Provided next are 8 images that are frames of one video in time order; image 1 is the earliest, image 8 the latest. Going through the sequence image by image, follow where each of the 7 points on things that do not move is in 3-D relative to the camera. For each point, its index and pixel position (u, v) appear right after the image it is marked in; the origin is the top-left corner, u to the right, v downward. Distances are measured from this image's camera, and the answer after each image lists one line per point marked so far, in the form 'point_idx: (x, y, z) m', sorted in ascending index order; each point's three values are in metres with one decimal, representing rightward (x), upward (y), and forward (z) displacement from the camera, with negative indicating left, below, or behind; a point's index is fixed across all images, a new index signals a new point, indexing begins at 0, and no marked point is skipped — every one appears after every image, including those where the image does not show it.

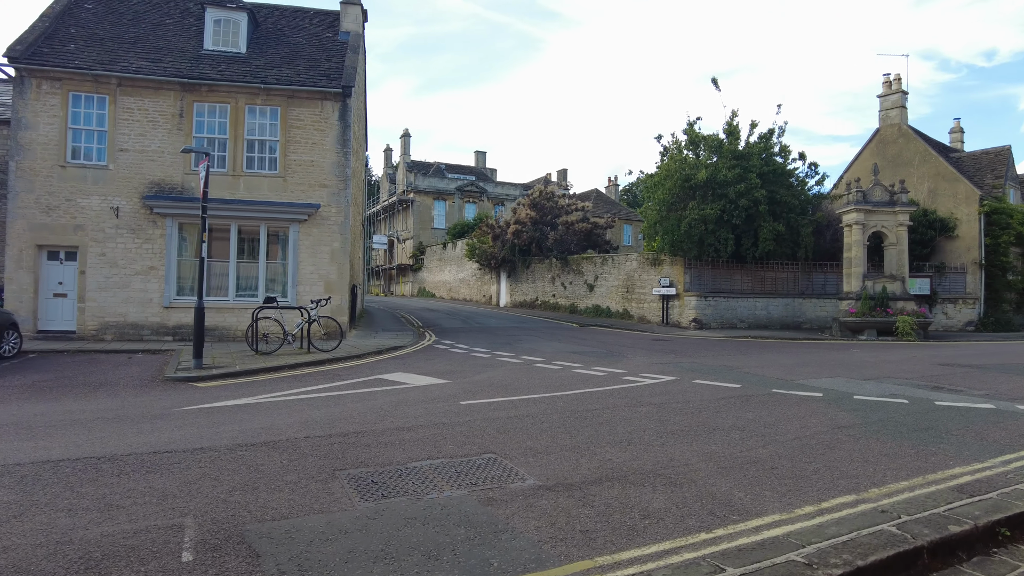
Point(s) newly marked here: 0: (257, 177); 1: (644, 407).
0: (-7.0, +3.0, +18.3) m
1: (+1.7, -1.6, +8.7) m
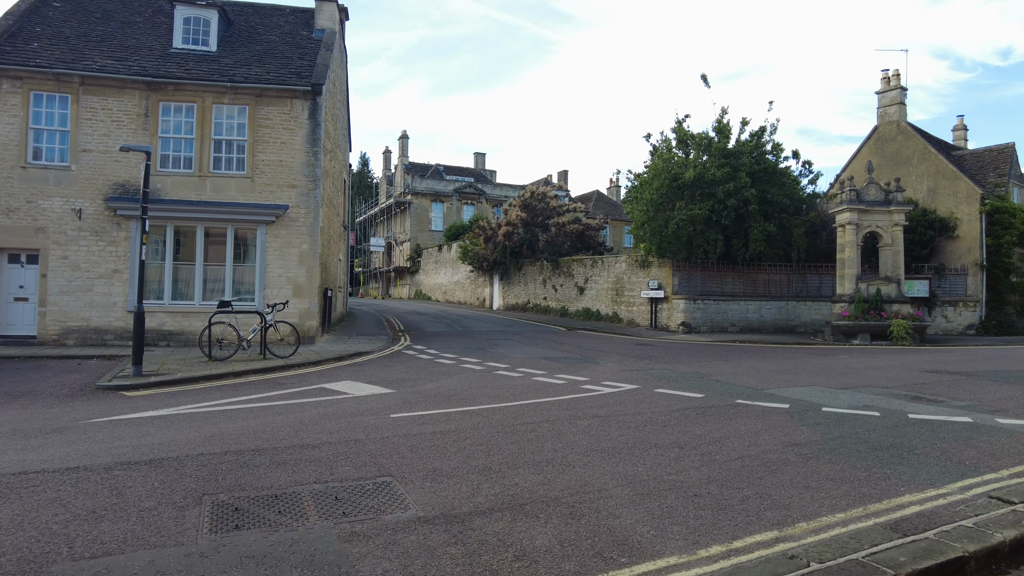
0: (-7.7, +2.9, +17.8) m
1: (+0.9, -1.6, +8.0) m
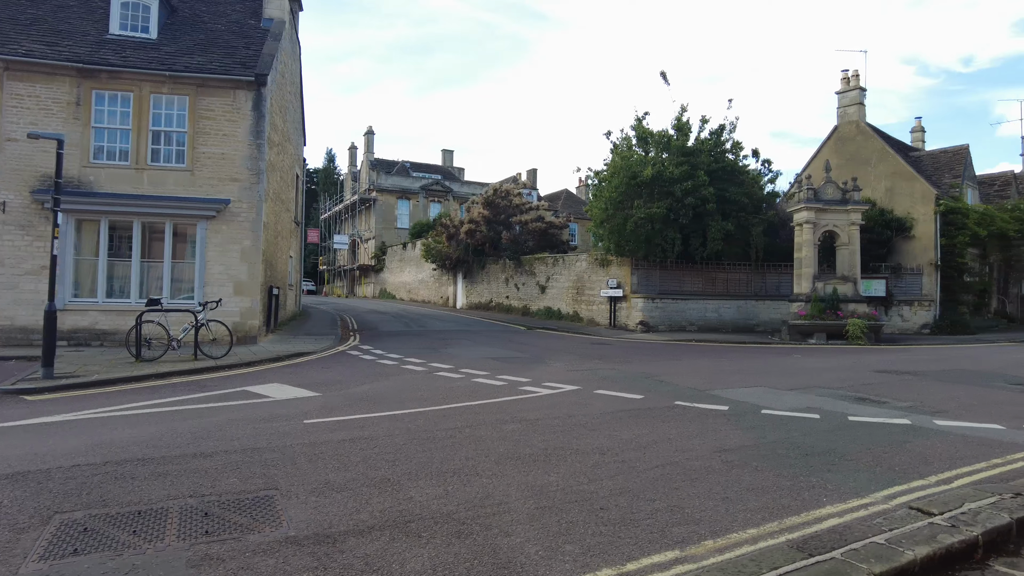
0: (-8.9, +3.0, +17.0) m
1: (0.0, -1.6, +7.6) m
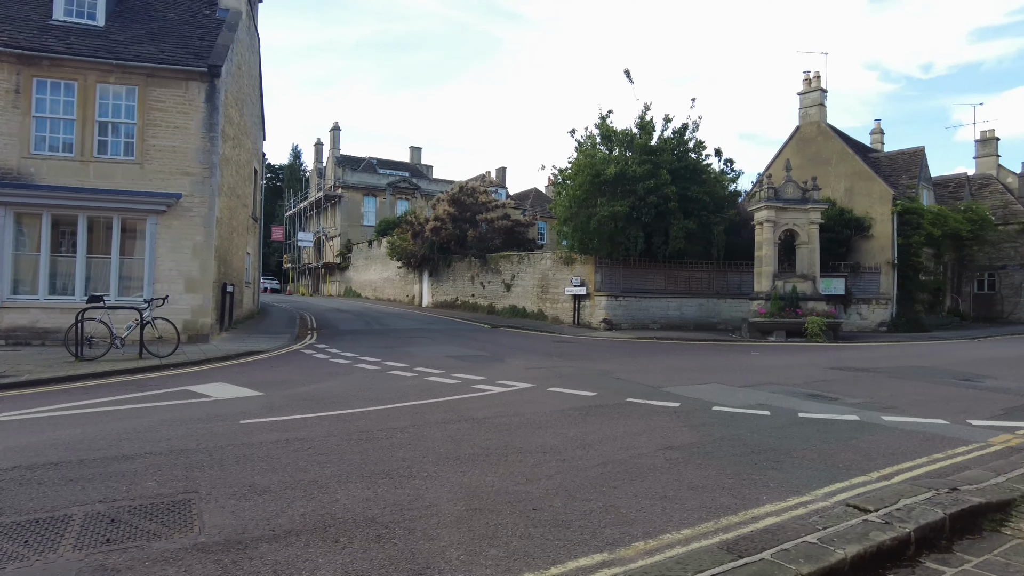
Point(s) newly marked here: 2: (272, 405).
0: (-9.9, +3.1, +16.4) m
1: (-0.6, -1.5, +7.4) m
2: (-3.1, -1.5, +8.6) m
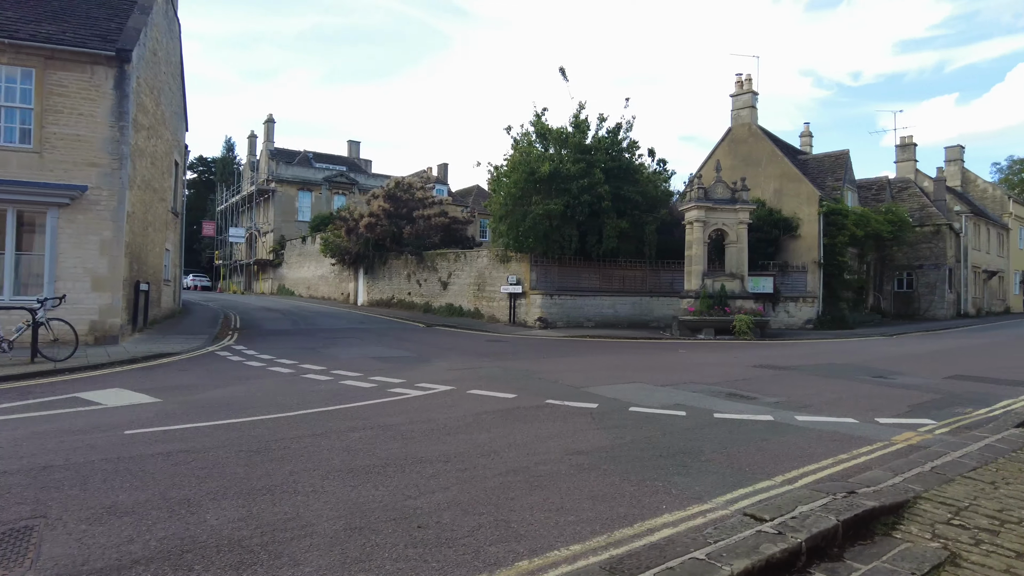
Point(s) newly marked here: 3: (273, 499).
0: (-11.6, +3.1, +15.2) m
1: (-1.6, -1.5, +7.0) m
2: (-4.2, -1.5, +8.1) m
3: (-1.8, -1.5, +4.9) m
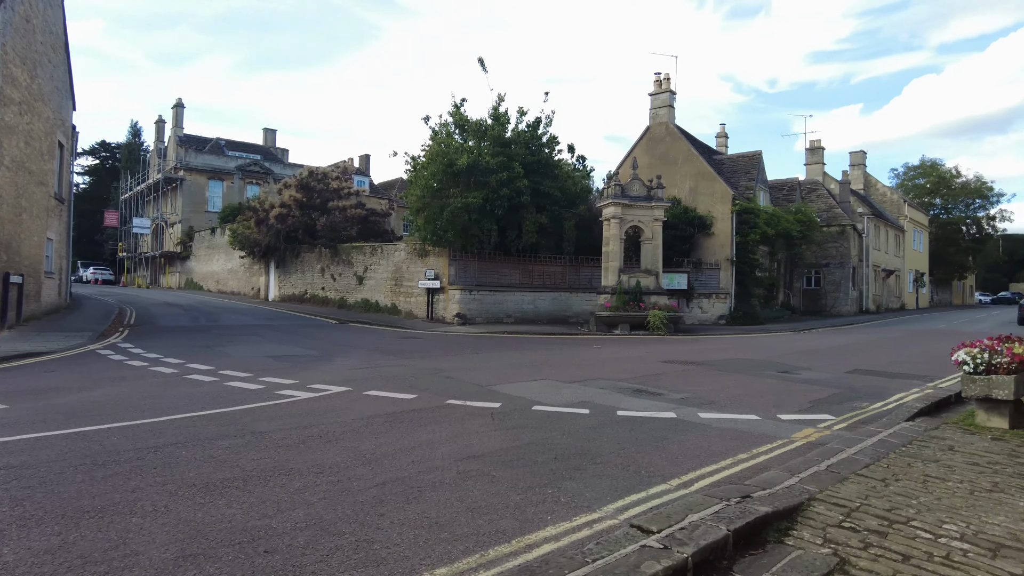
0: (-13.5, +3.3, +13.4) m
1: (-2.7, -1.4, +6.3) m
2: (-5.3, -1.4, +7.1) m
3: (-2.6, -1.5, +4.2) m
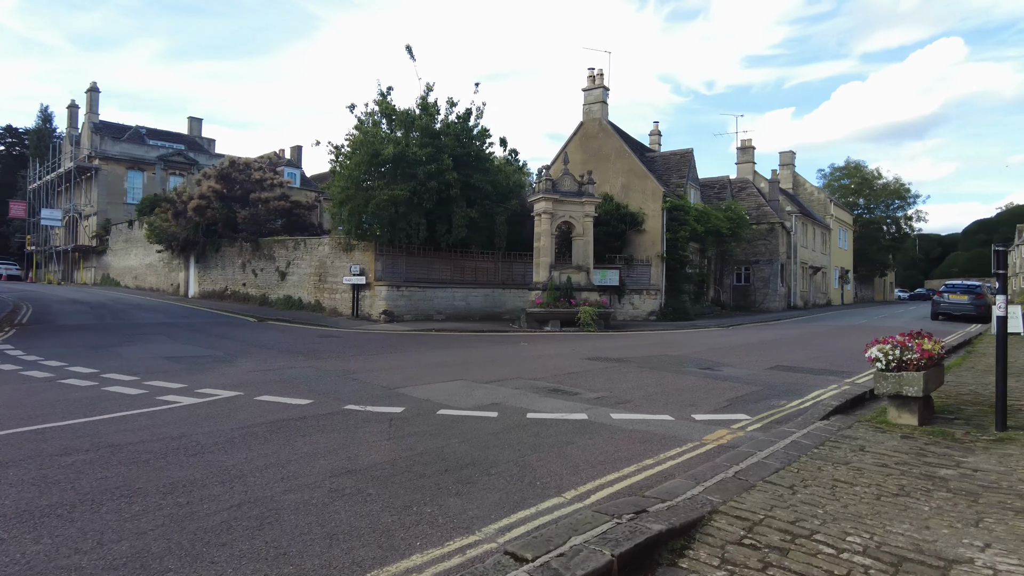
0: (-15.0, +3.4, +11.6) m
1: (-3.6, -1.4, +5.5) m
2: (-6.3, -1.3, +6.0) m
3: (-3.4, -1.4, +3.4) m
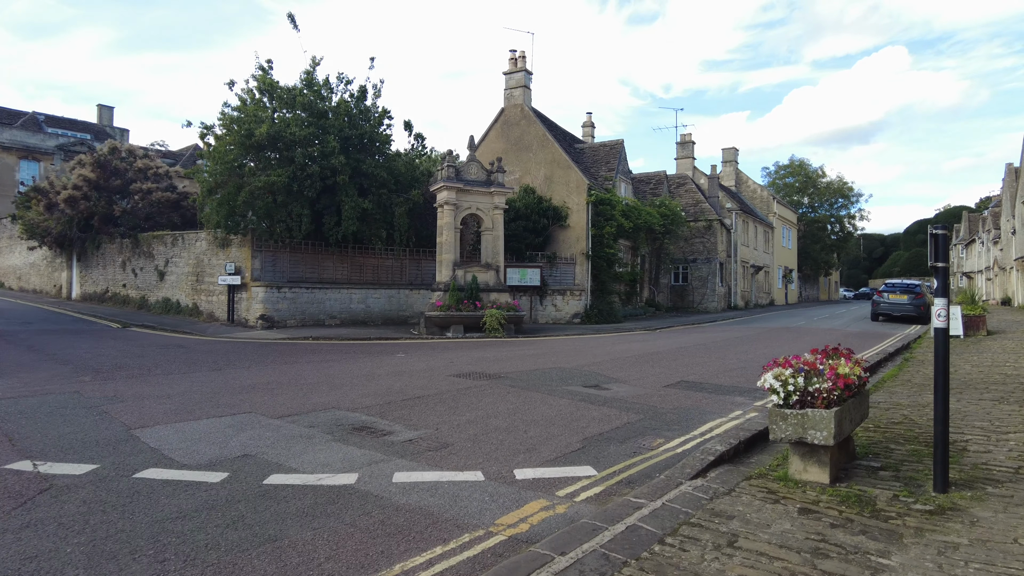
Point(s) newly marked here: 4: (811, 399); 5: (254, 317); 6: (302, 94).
0: (-17.2, +3.3, +8.2) m
1: (-5.5, -1.4, +2.8) m
2: (-8.3, -1.4, +3.2) m
3: (-5.1, -1.4, +0.8) m
4: (+2.3, -0.8, +5.1) m
5: (-7.2, -0.8, +18.6) m
6: (-5.9, +5.5, +18.8) m
